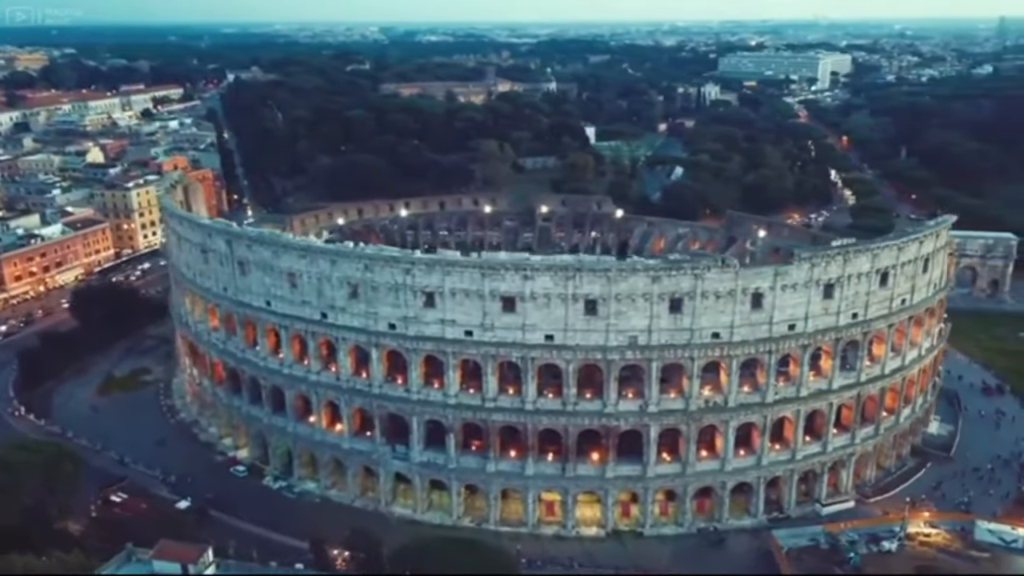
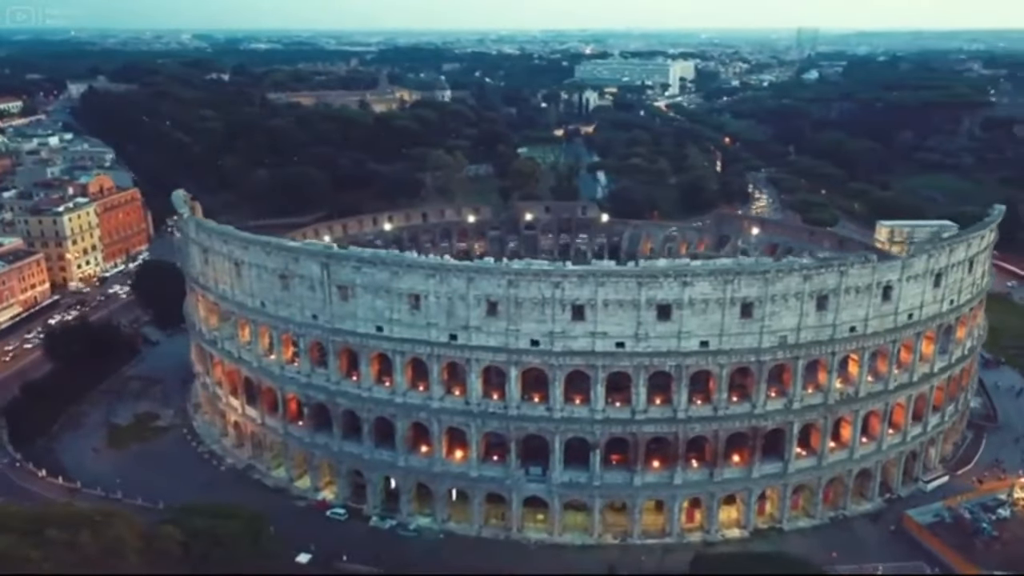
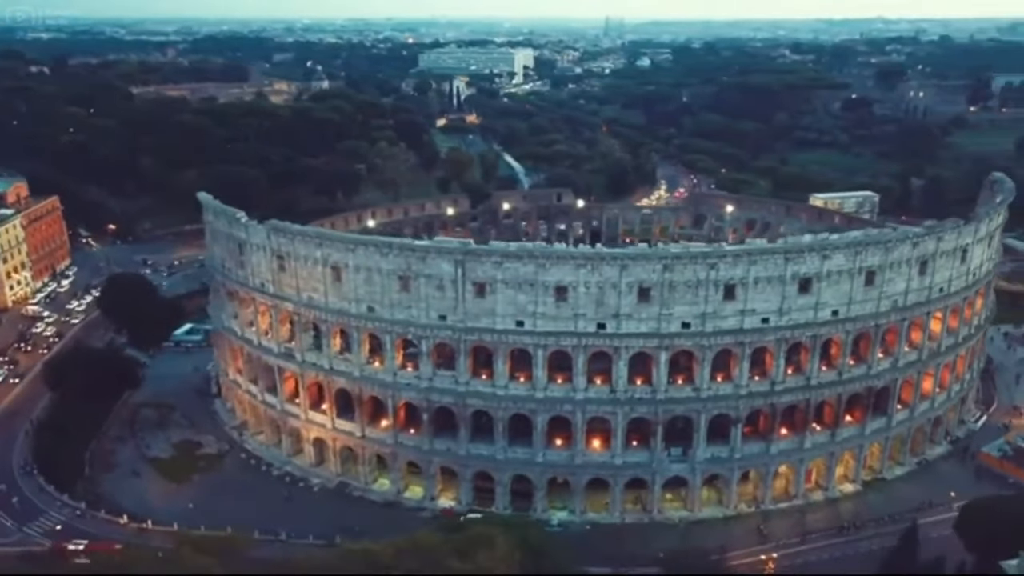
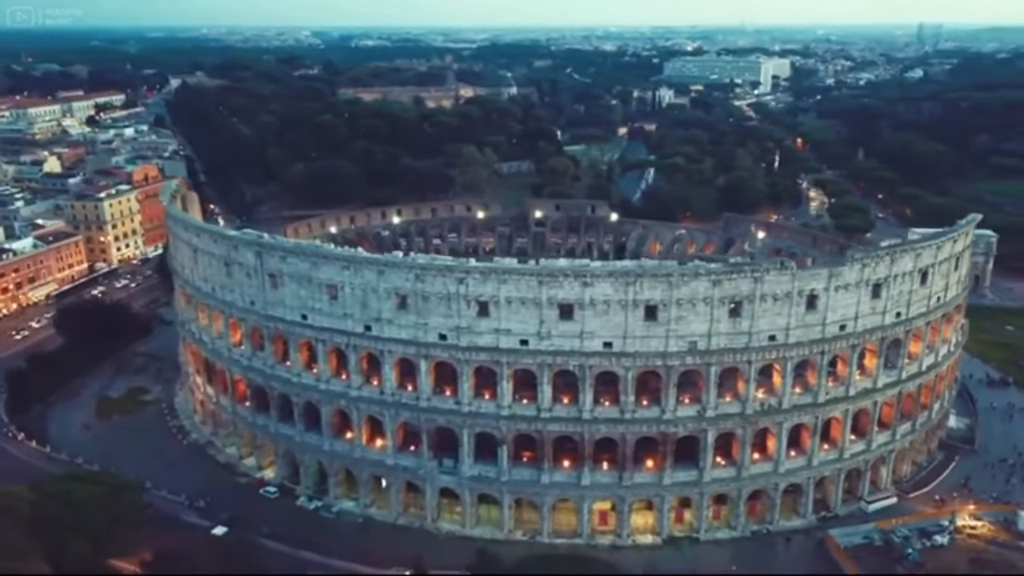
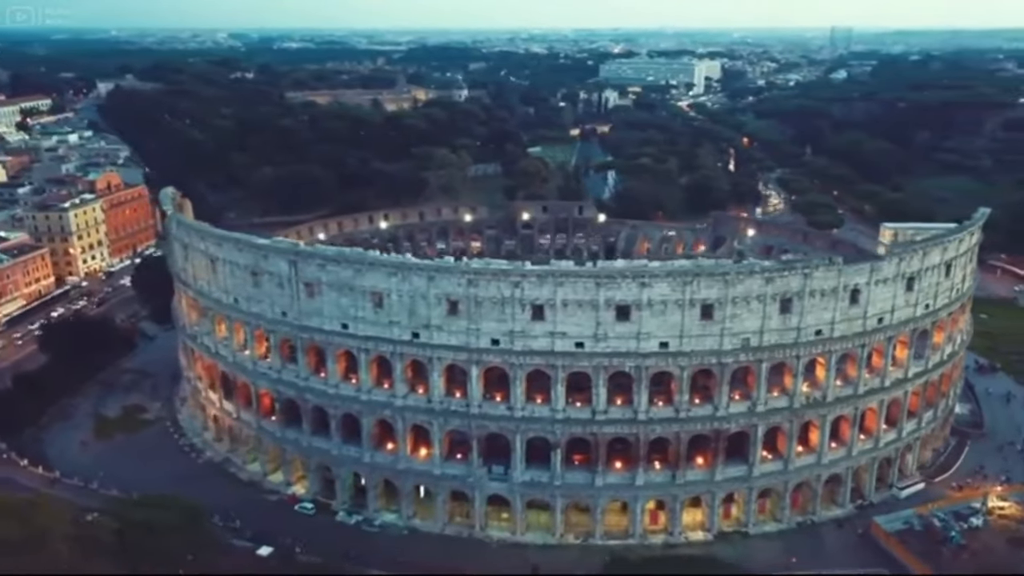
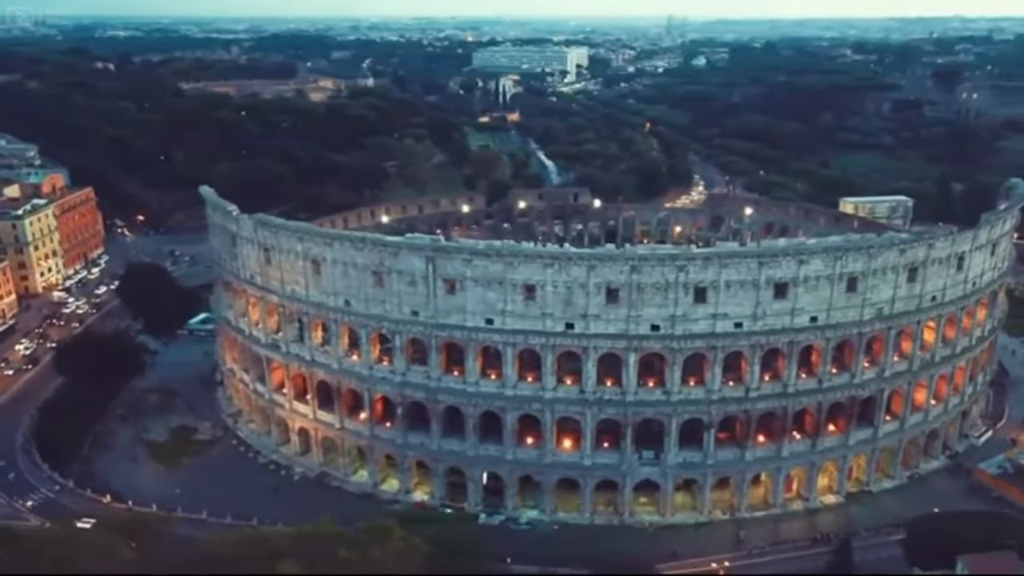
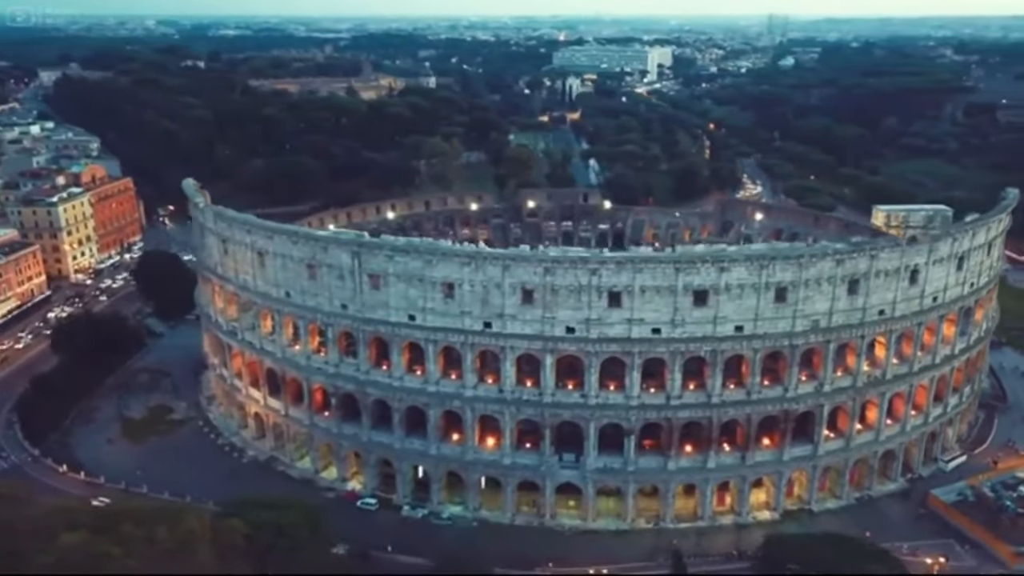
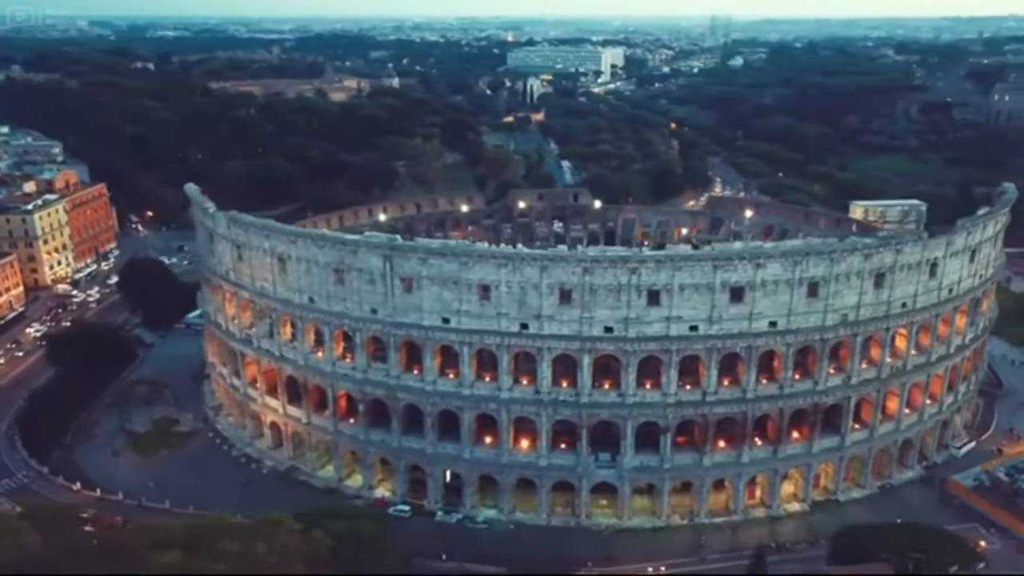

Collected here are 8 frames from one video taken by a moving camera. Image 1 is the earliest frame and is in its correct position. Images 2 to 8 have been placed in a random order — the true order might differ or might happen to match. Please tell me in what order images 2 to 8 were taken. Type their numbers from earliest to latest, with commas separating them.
4, 5, 2, 7, 8, 6, 3
